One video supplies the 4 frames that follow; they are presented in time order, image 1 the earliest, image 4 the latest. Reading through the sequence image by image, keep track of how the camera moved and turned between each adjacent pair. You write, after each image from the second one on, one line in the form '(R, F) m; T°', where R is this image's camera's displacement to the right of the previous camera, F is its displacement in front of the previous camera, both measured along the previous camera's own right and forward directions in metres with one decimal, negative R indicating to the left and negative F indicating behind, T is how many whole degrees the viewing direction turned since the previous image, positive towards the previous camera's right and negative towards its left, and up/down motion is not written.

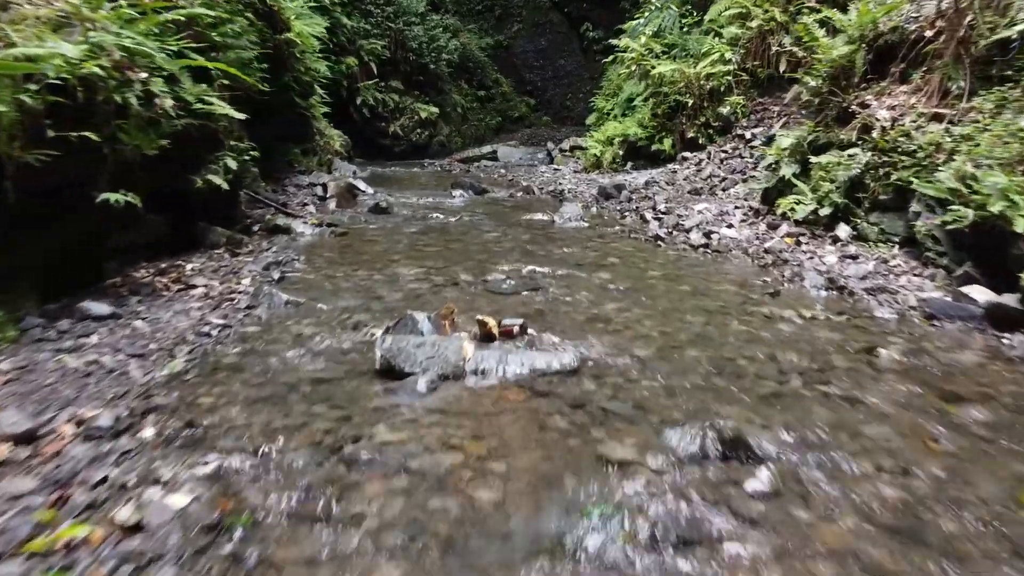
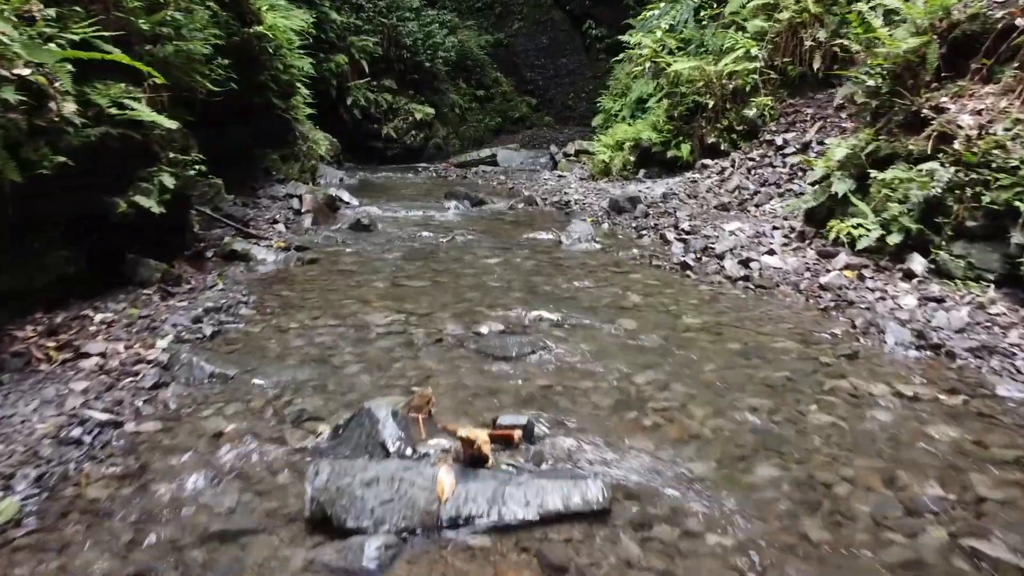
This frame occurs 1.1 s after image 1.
(0.0, +1.0) m; 0°
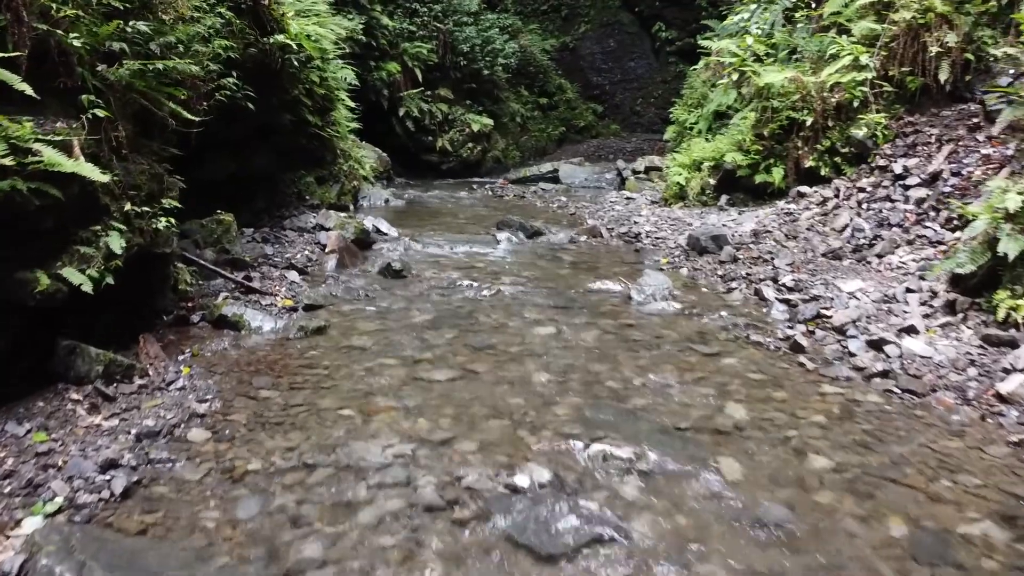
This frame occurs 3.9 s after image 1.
(0.0, +1.2) m; -4°
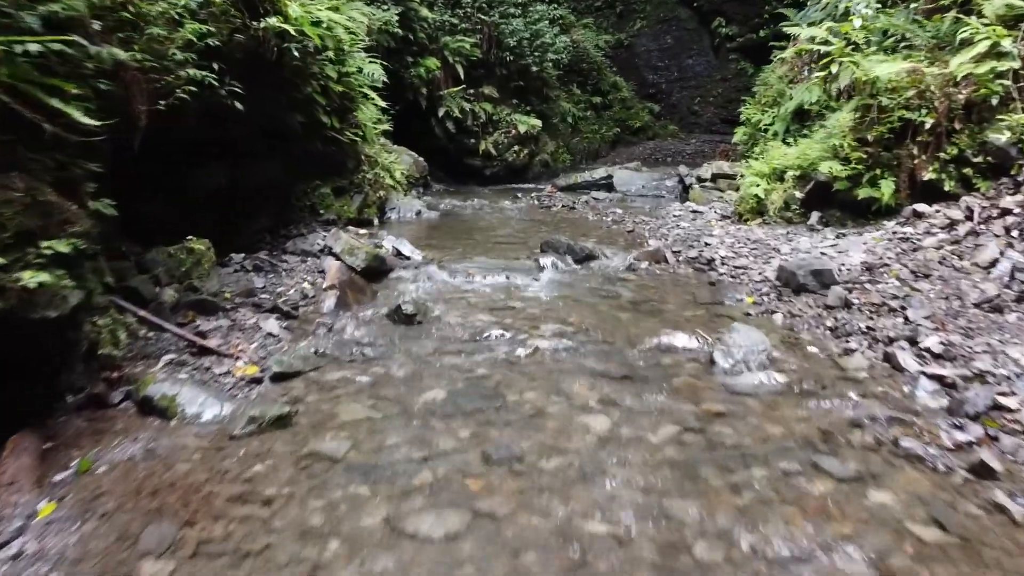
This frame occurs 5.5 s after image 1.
(0.0, +1.4) m; -3°
